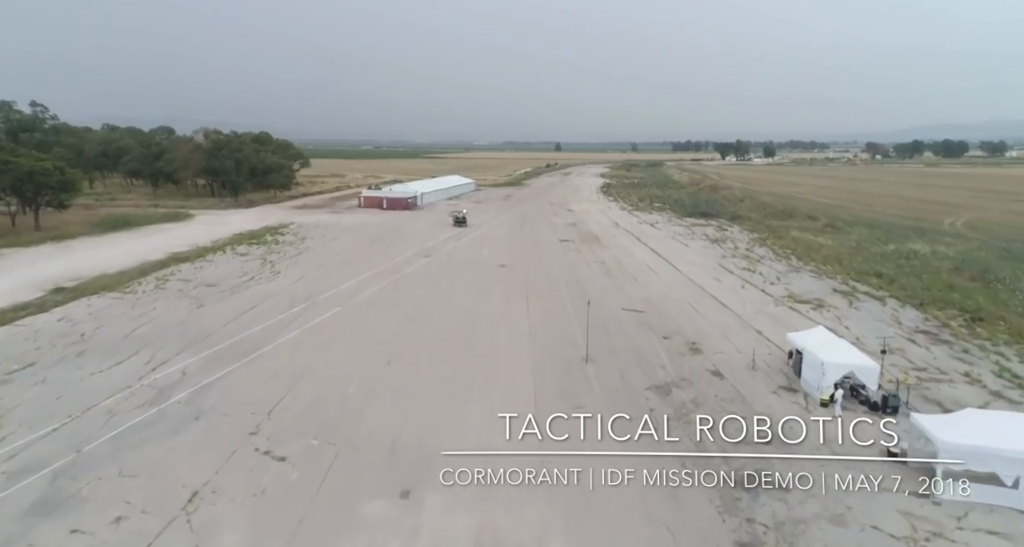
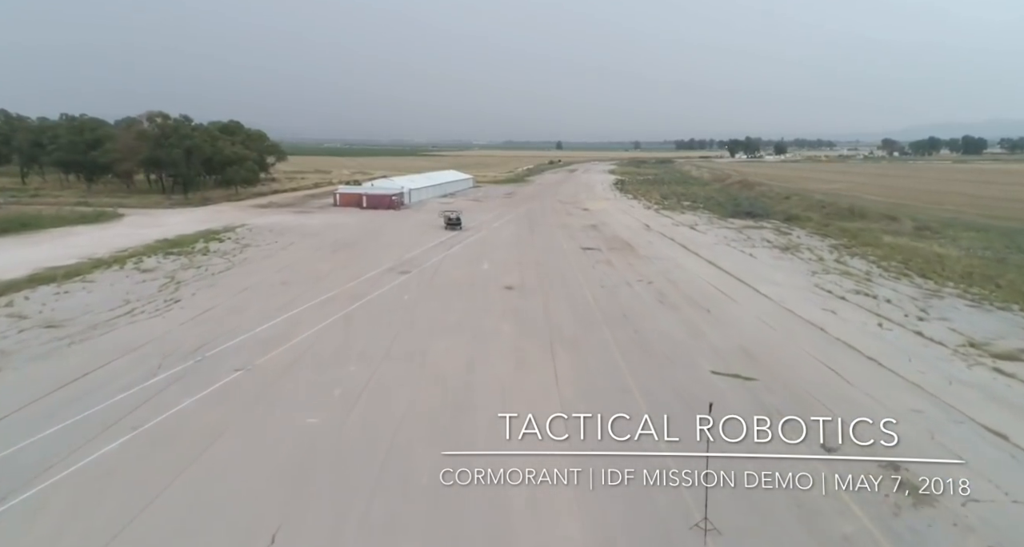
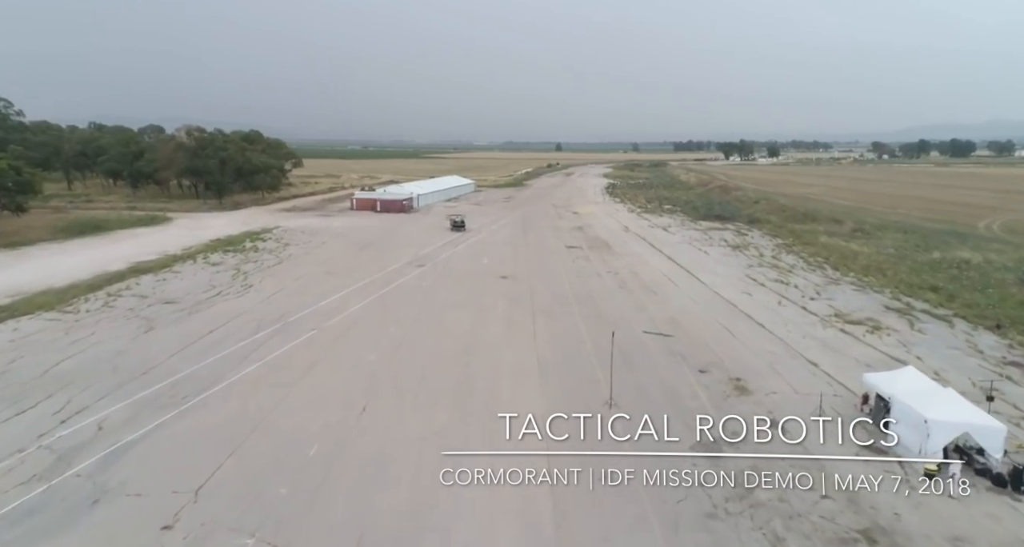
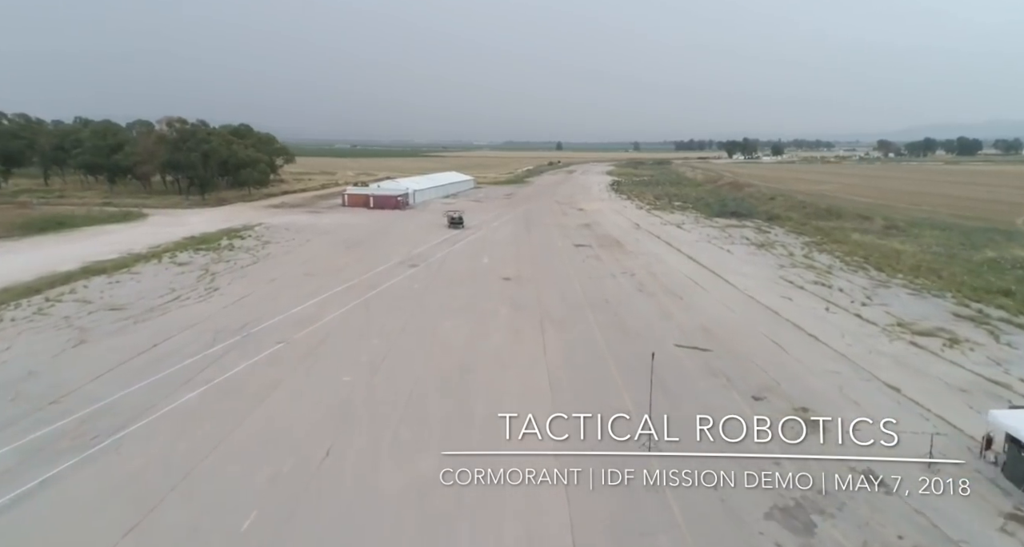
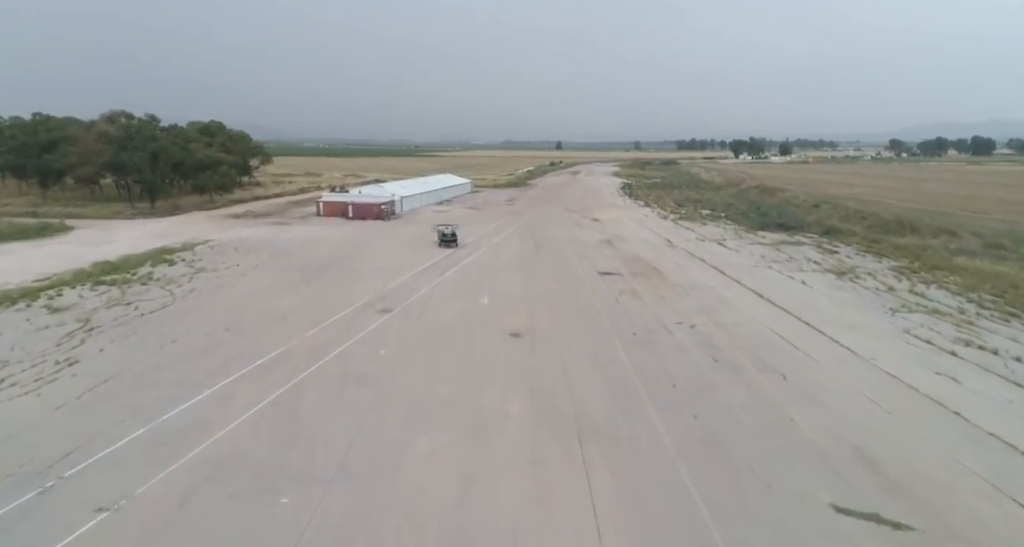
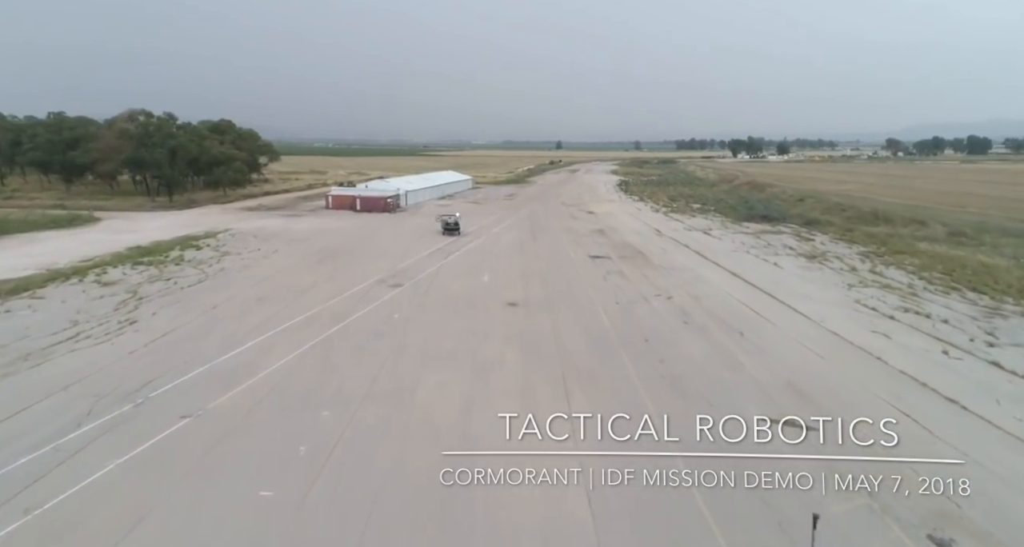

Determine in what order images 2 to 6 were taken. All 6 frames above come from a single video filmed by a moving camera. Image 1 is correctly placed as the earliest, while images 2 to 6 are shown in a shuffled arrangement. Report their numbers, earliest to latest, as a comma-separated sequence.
3, 4, 2, 6, 5
